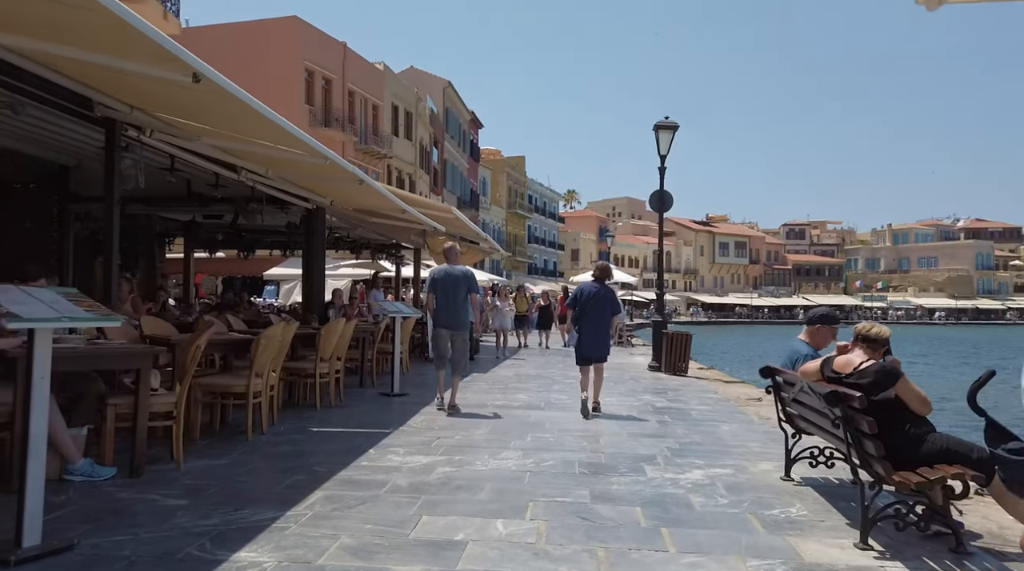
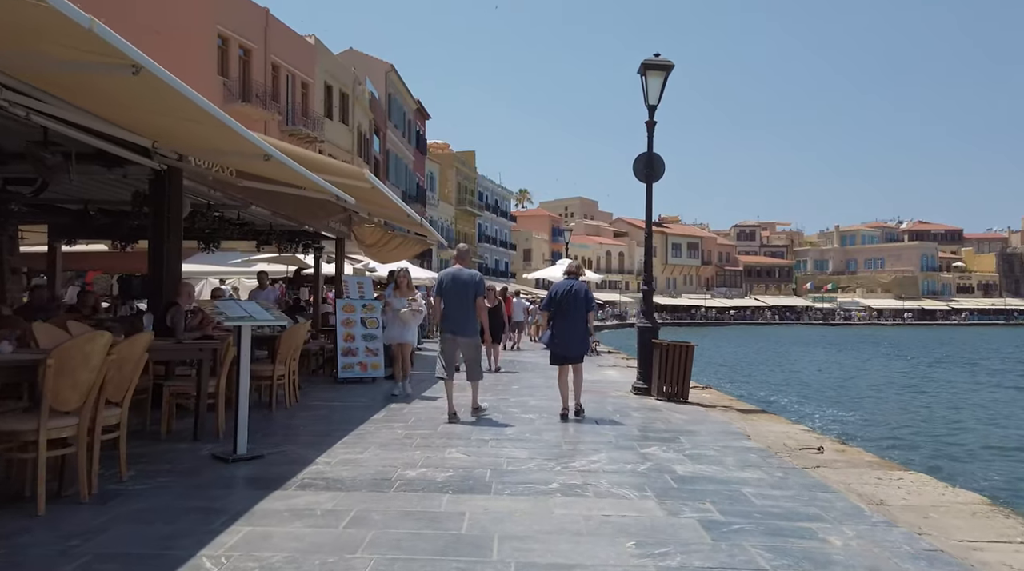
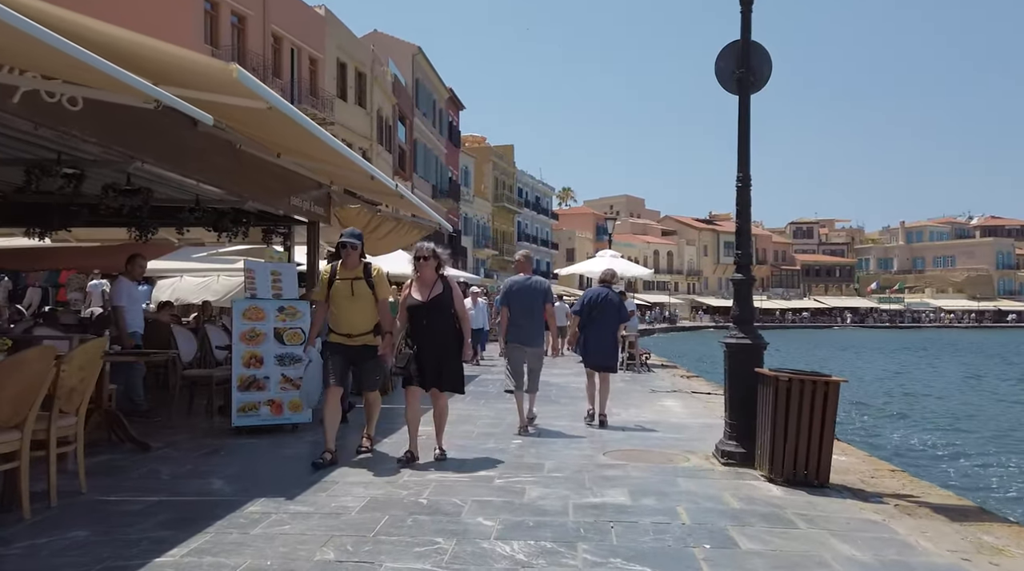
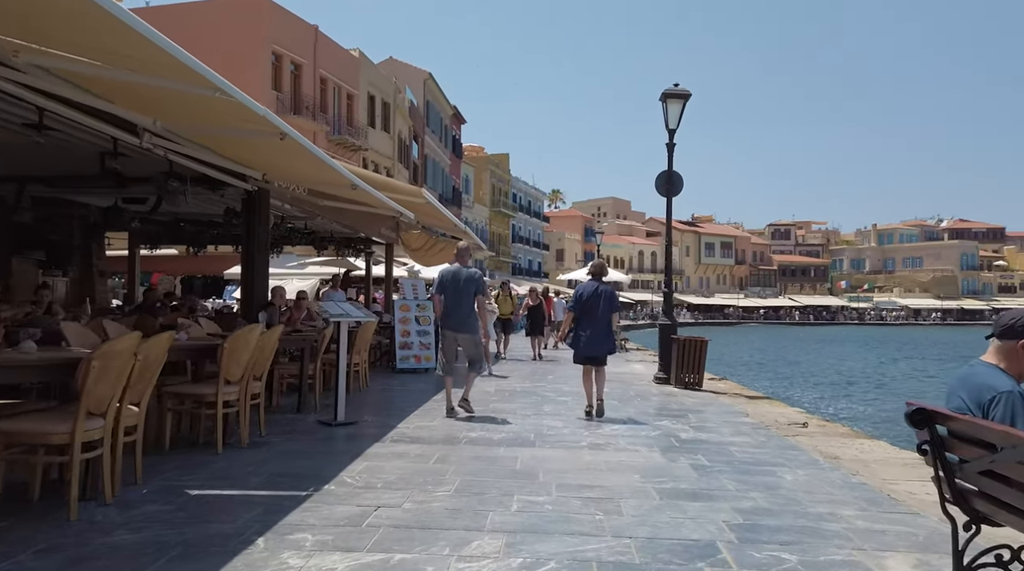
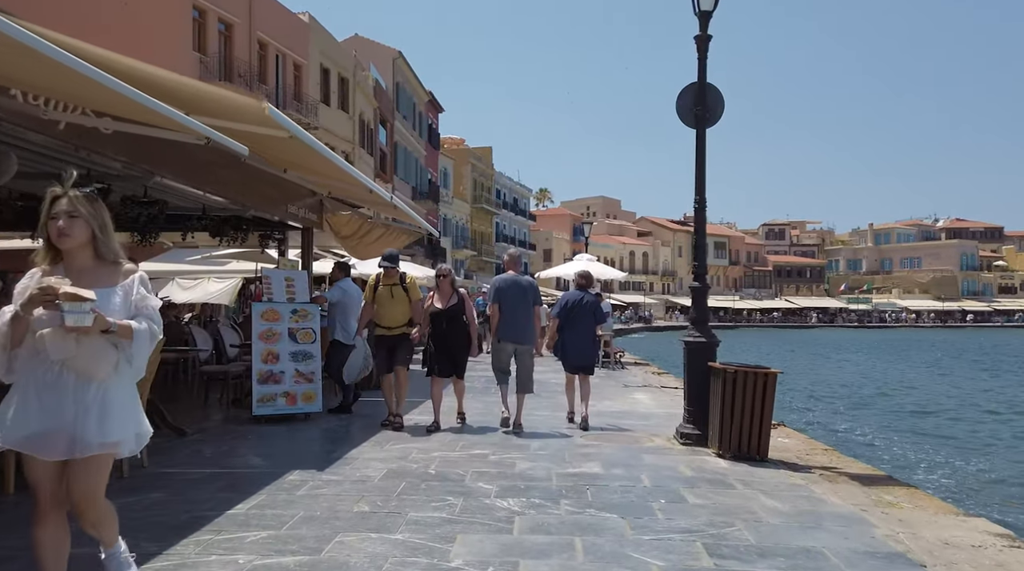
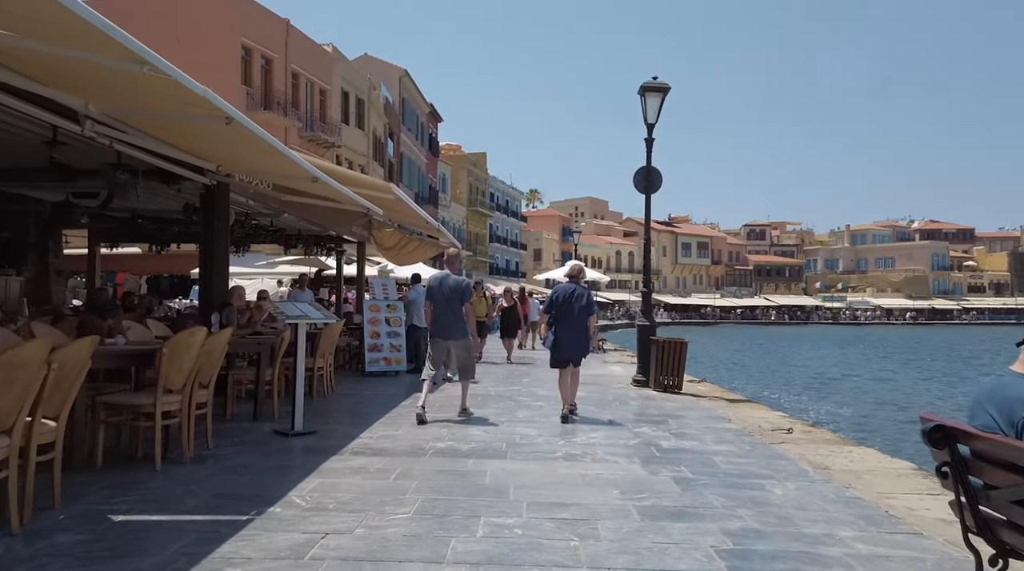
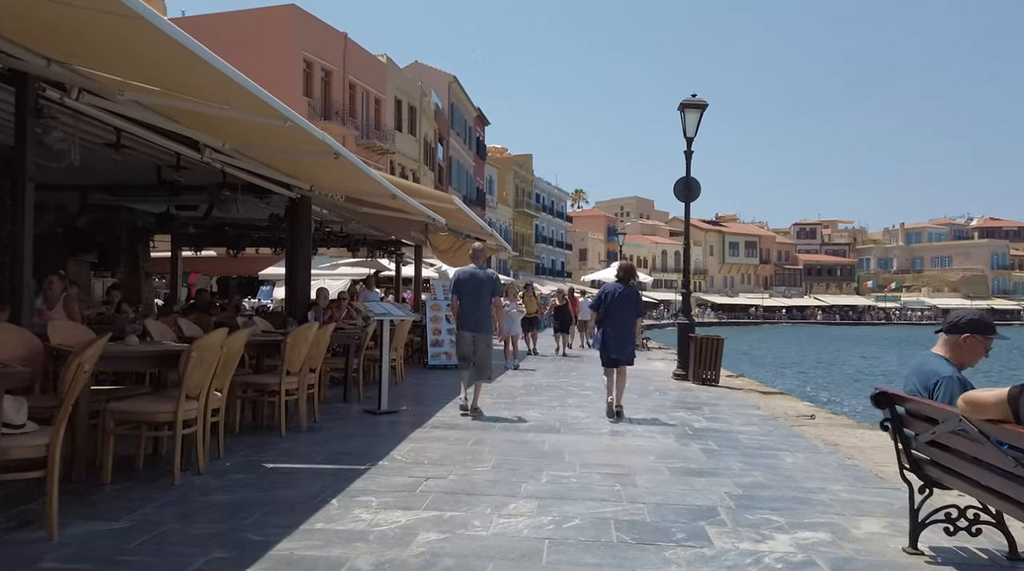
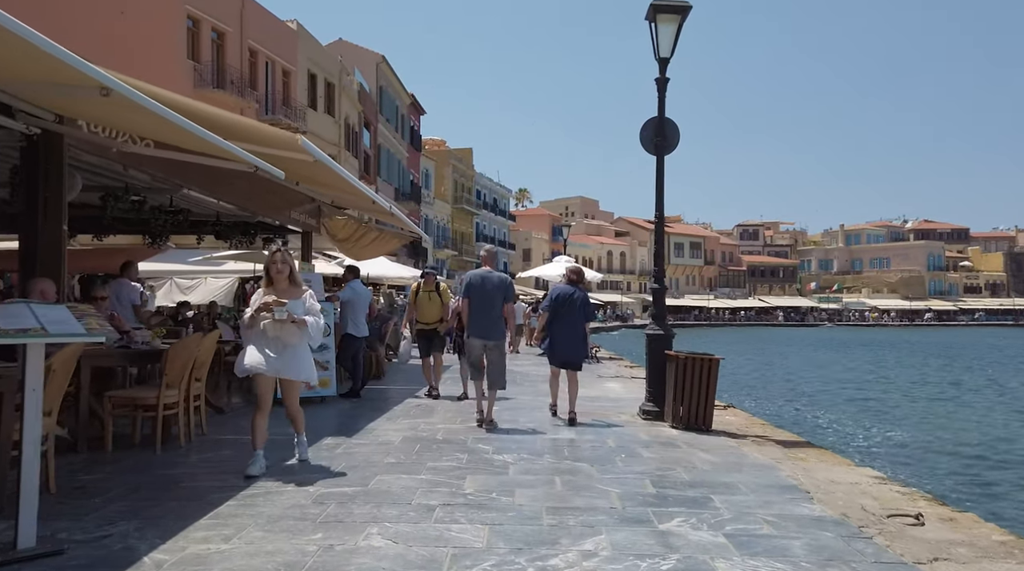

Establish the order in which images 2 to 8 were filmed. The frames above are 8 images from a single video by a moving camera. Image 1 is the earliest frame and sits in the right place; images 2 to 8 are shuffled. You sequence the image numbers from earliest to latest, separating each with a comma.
7, 4, 6, 2, 8, 5, 3
